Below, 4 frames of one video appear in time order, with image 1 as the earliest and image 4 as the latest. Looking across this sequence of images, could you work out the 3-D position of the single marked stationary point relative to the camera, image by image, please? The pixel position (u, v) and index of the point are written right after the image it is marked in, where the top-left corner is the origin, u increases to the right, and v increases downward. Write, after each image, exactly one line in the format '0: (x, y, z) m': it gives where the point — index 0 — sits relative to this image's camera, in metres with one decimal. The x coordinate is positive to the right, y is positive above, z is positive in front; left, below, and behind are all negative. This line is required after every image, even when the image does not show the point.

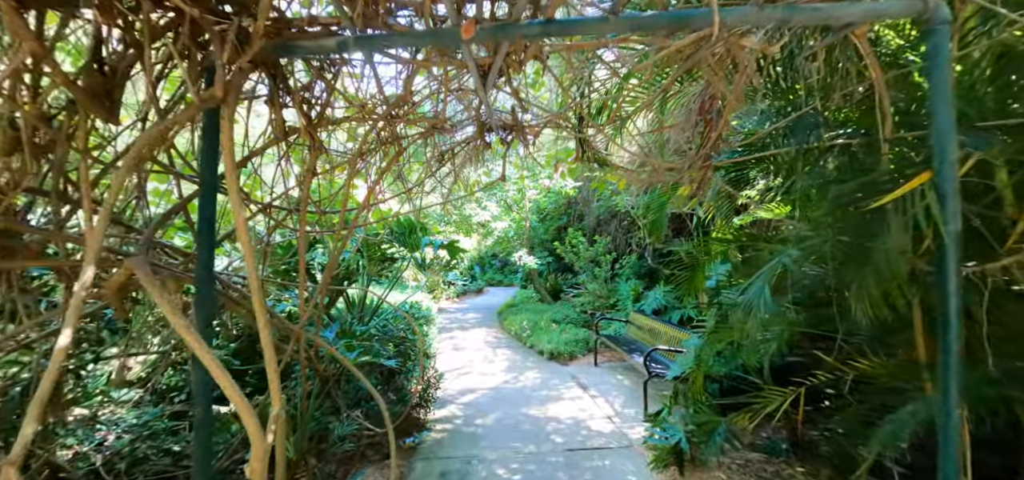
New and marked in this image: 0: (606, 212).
0: (+1.8, +0.5, +8.1) m
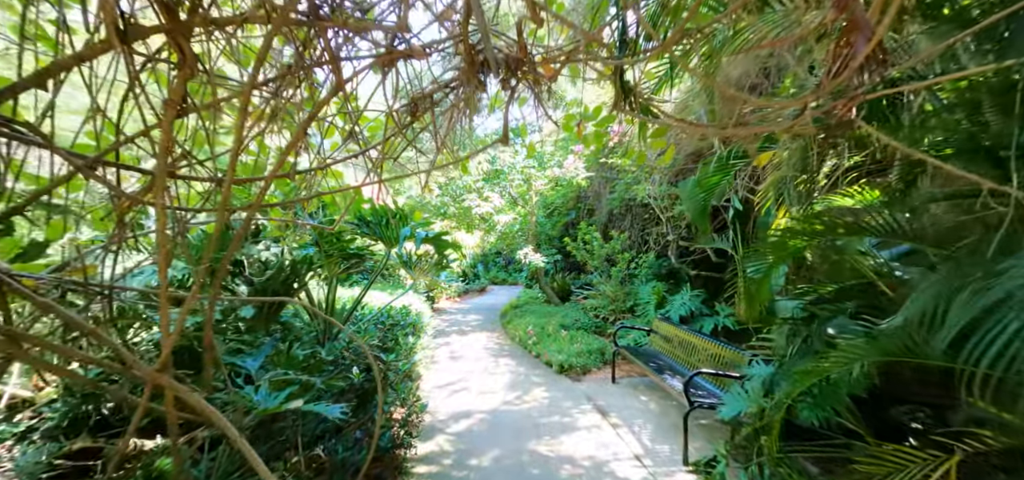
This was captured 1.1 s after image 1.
0: (+1.8, +0.6, +7.3) m
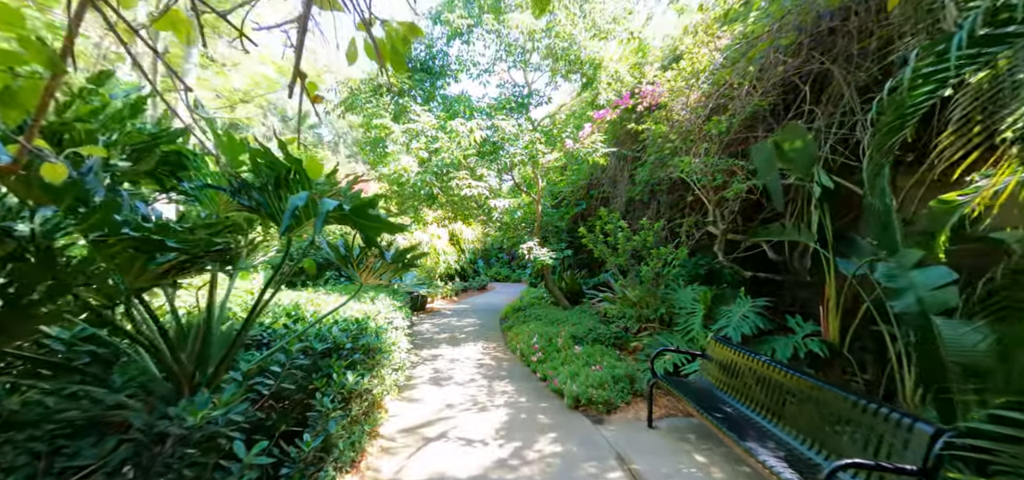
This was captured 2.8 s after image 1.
0: (+1.9, +0.7, +5.9) m
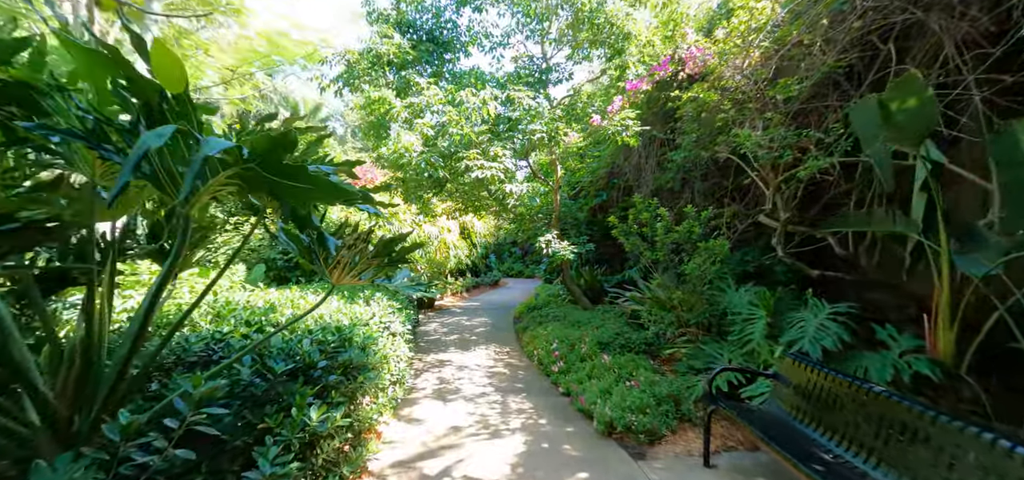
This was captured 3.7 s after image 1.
0: (+2.1, +0.8, +5.2) m
